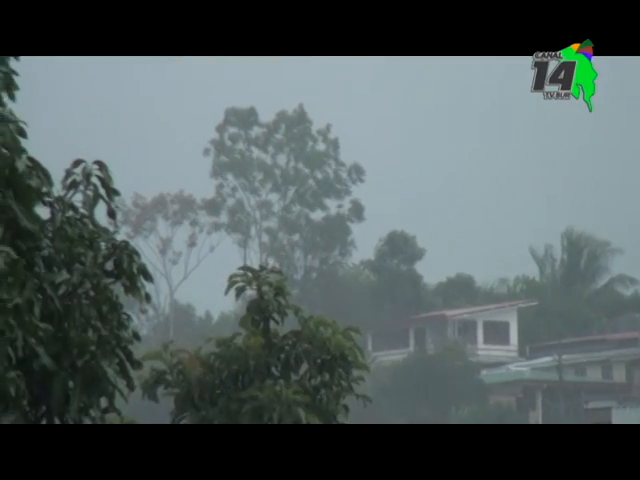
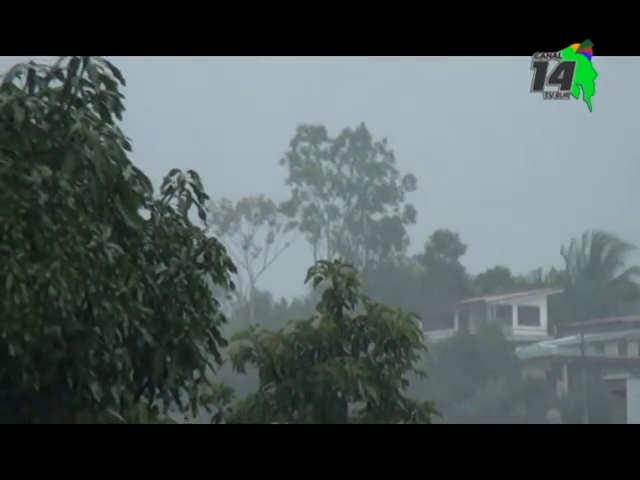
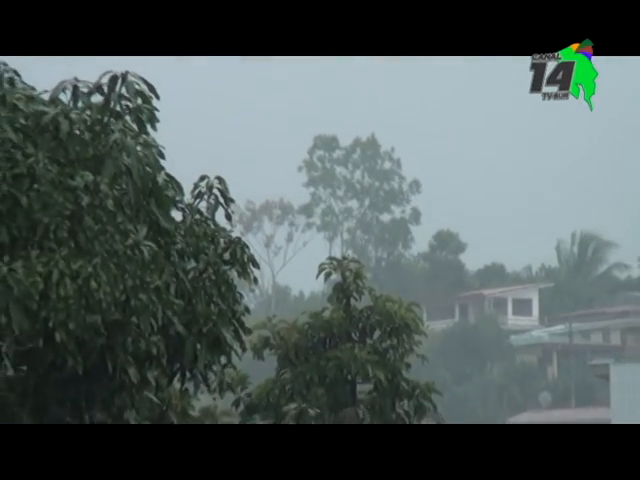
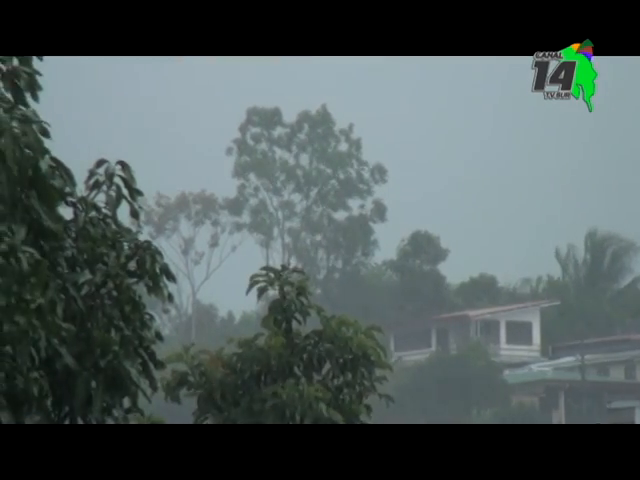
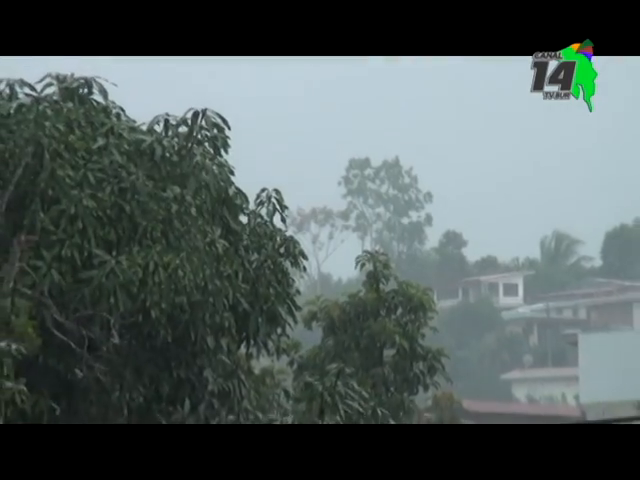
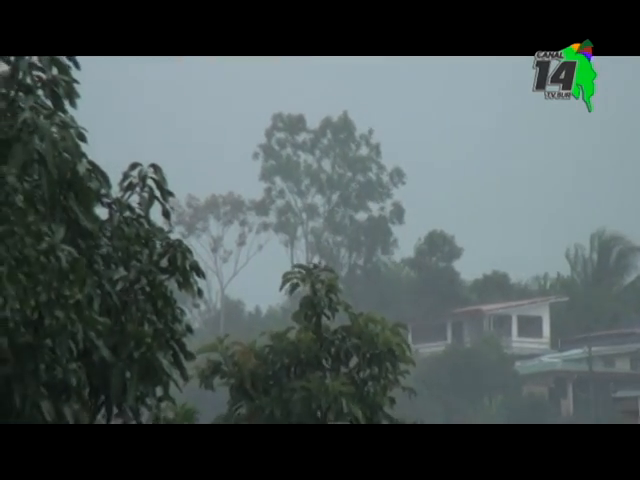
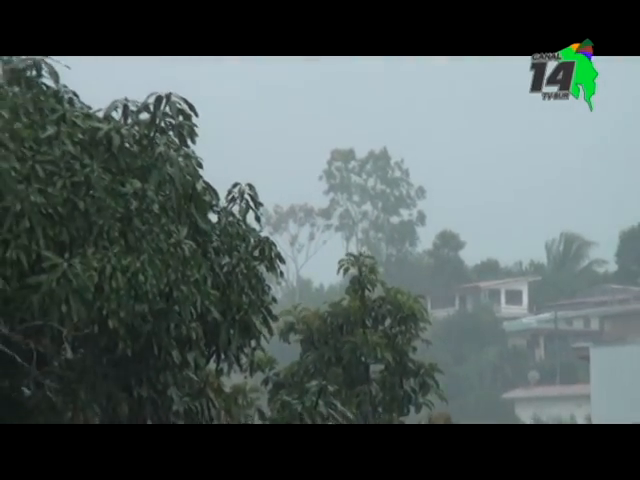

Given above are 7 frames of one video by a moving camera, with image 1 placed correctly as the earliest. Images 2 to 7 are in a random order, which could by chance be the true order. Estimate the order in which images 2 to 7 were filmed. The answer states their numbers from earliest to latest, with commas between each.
4, 6, 2, 3, 7, 5
